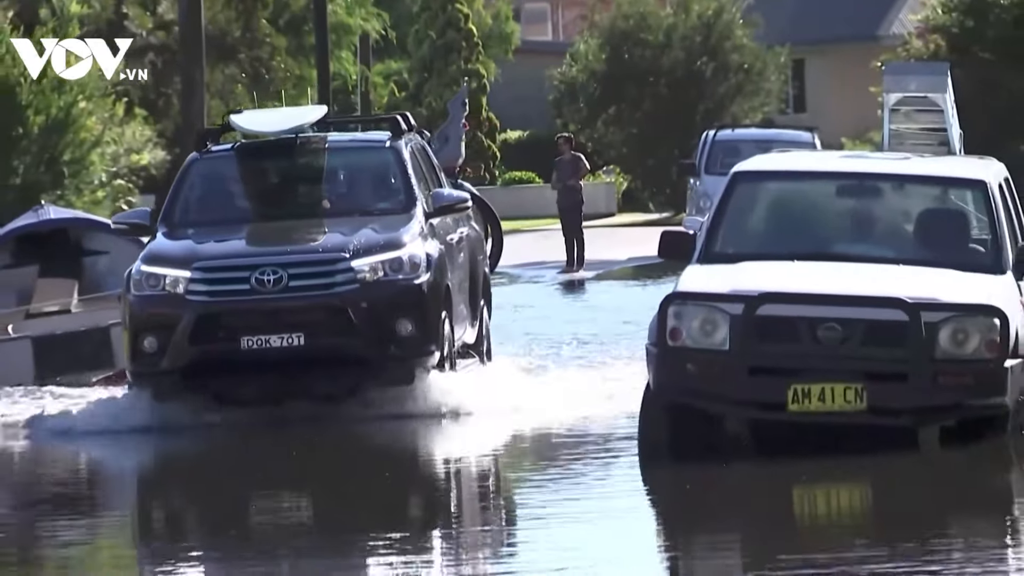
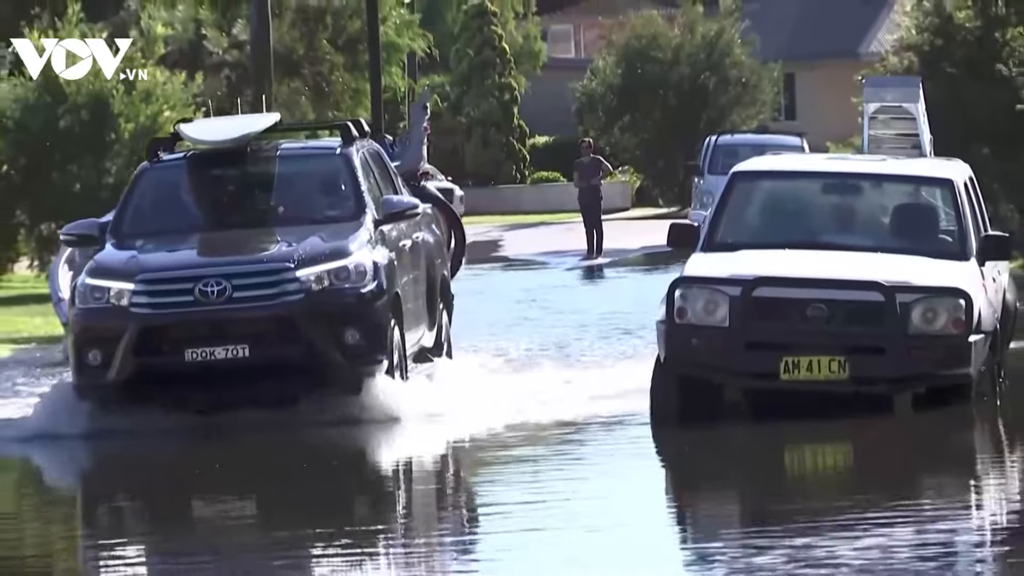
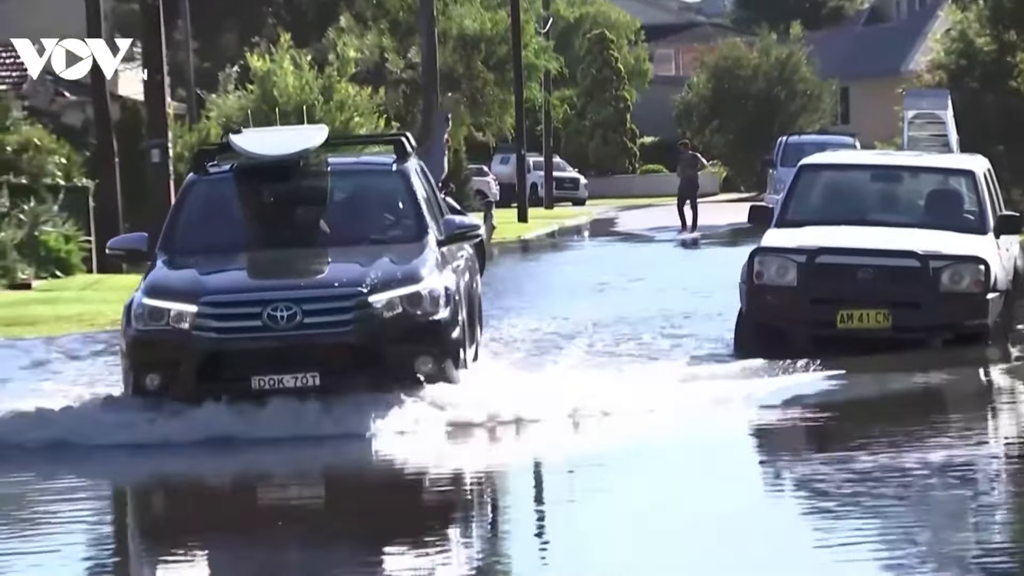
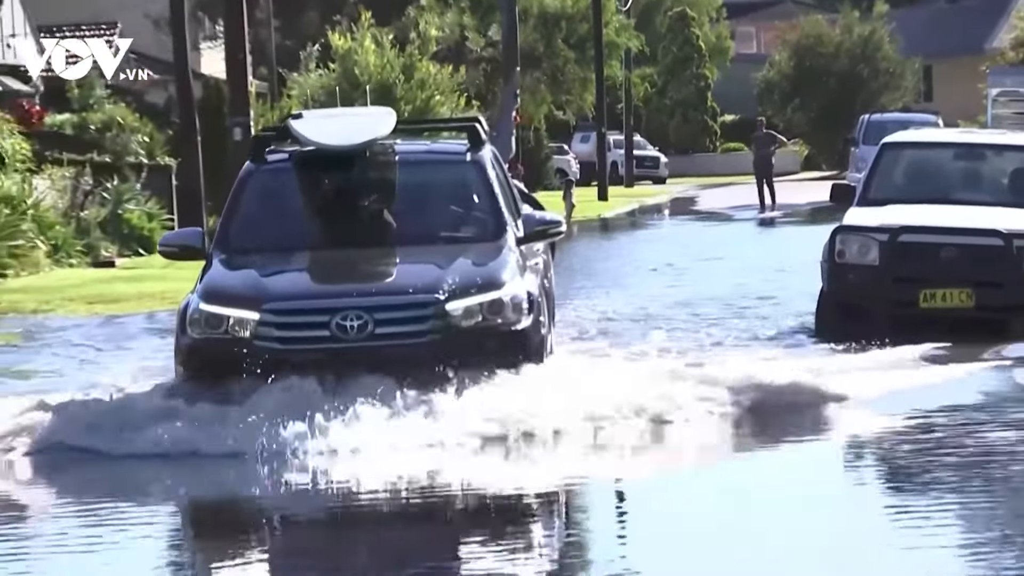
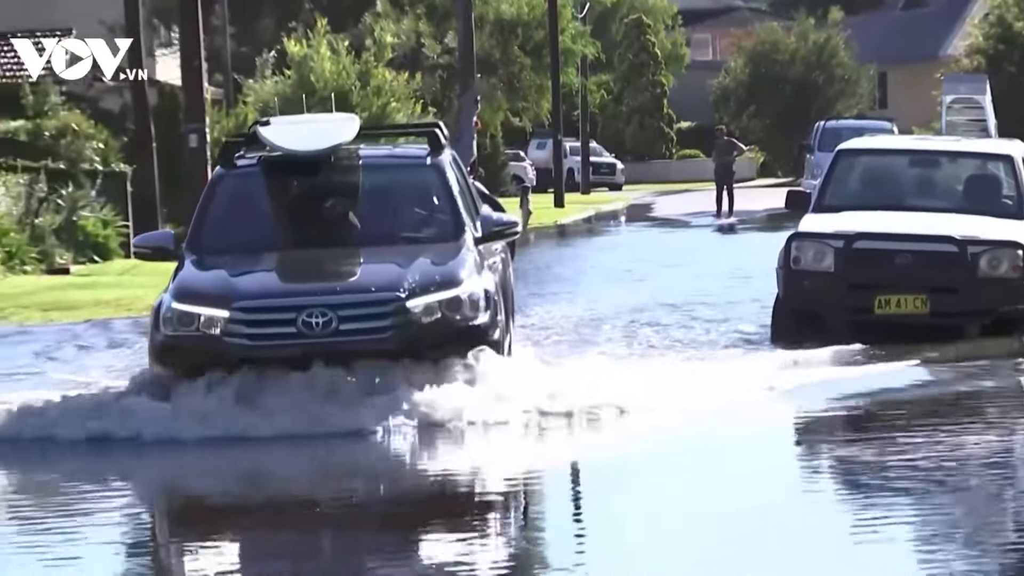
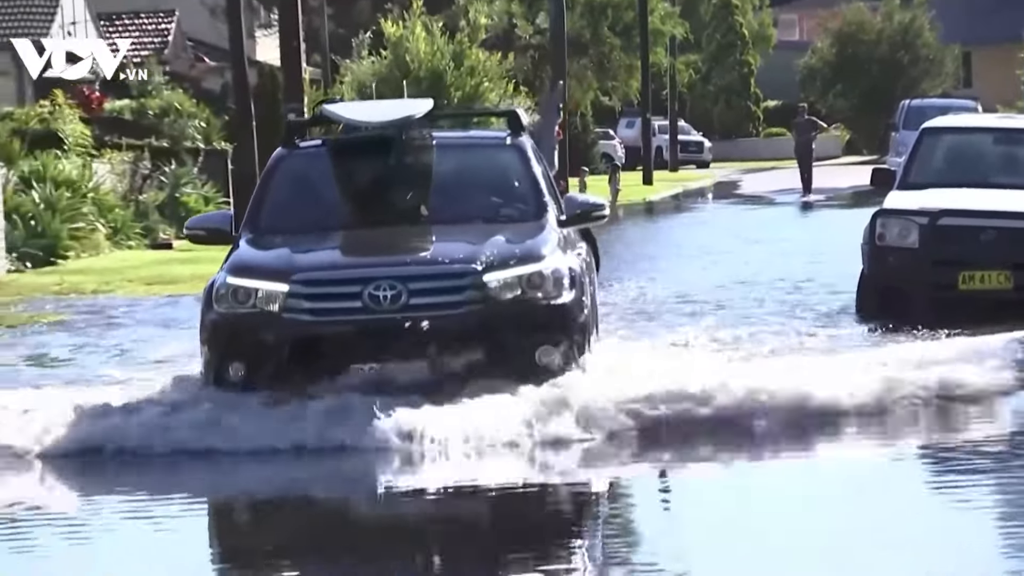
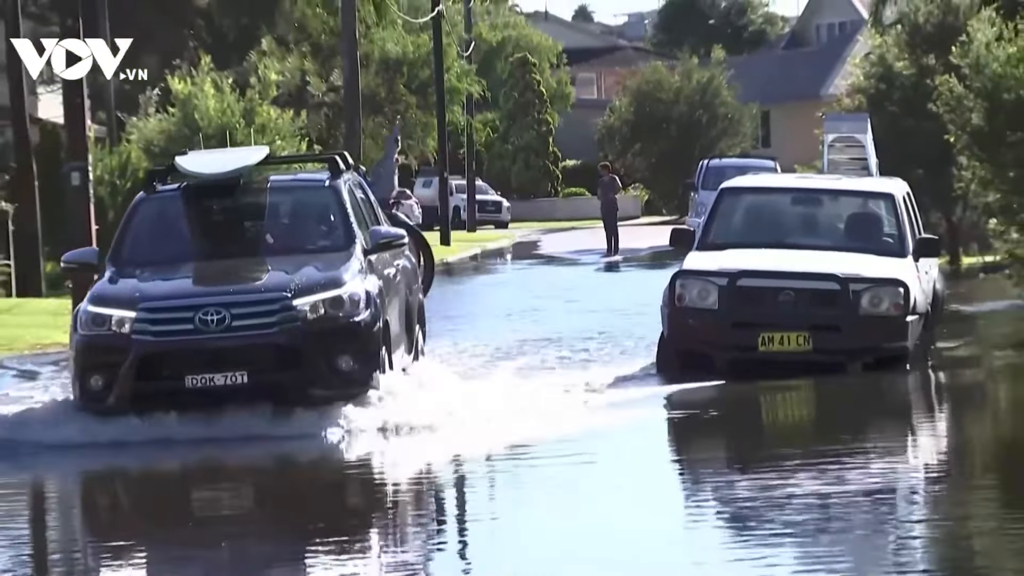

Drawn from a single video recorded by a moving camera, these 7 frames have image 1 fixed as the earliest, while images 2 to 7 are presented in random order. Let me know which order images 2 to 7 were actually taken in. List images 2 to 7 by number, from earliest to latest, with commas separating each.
2, 7, 3, 5, 4, 6
